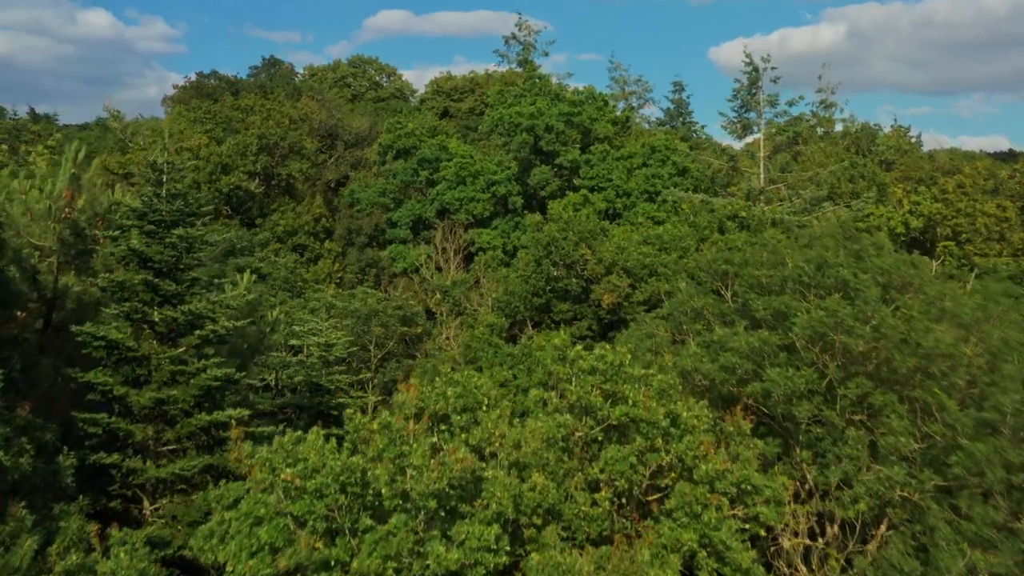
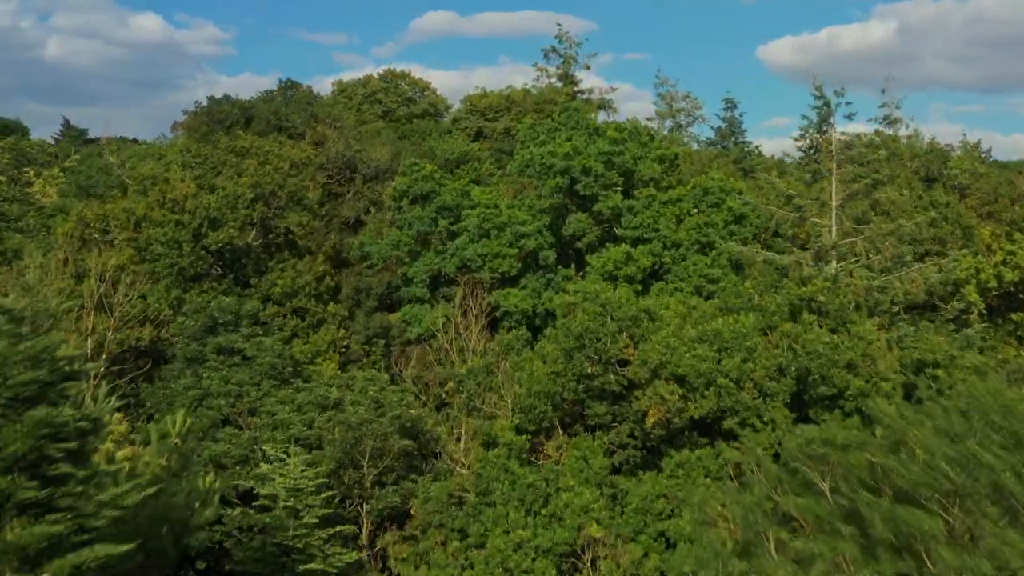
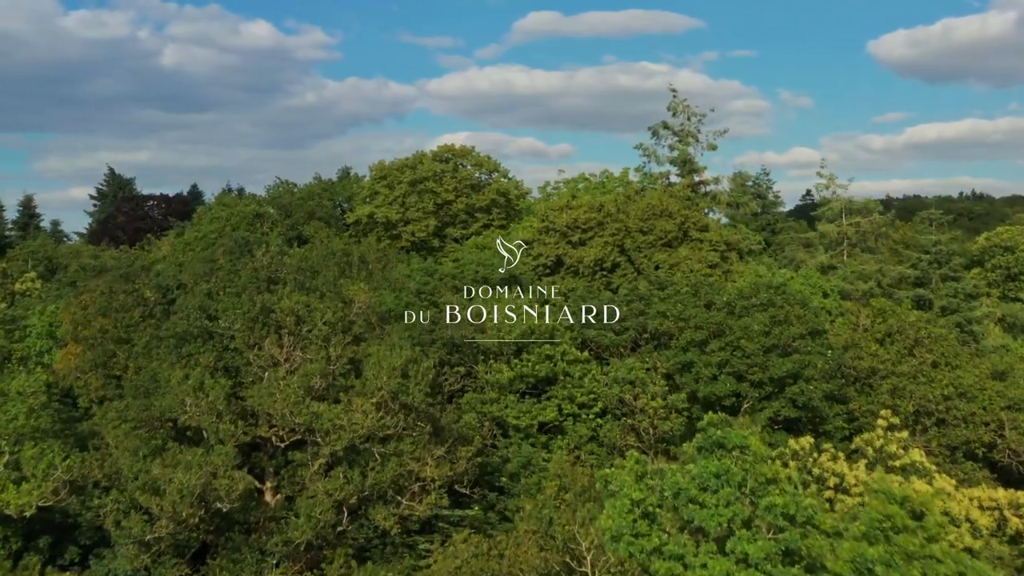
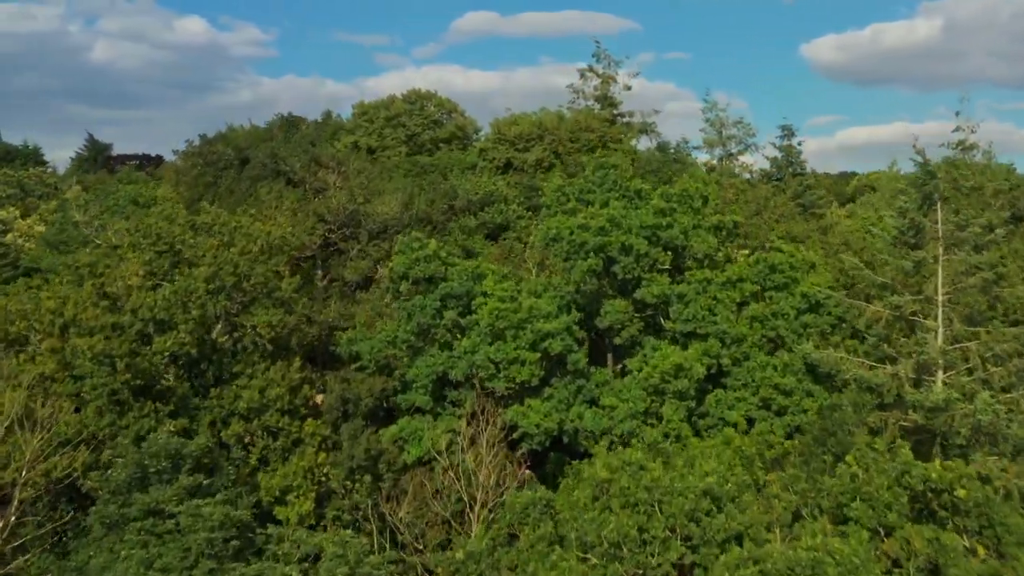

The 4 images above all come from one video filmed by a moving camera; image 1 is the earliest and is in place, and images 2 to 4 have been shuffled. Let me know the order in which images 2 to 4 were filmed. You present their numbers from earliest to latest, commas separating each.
2, 4, 3
